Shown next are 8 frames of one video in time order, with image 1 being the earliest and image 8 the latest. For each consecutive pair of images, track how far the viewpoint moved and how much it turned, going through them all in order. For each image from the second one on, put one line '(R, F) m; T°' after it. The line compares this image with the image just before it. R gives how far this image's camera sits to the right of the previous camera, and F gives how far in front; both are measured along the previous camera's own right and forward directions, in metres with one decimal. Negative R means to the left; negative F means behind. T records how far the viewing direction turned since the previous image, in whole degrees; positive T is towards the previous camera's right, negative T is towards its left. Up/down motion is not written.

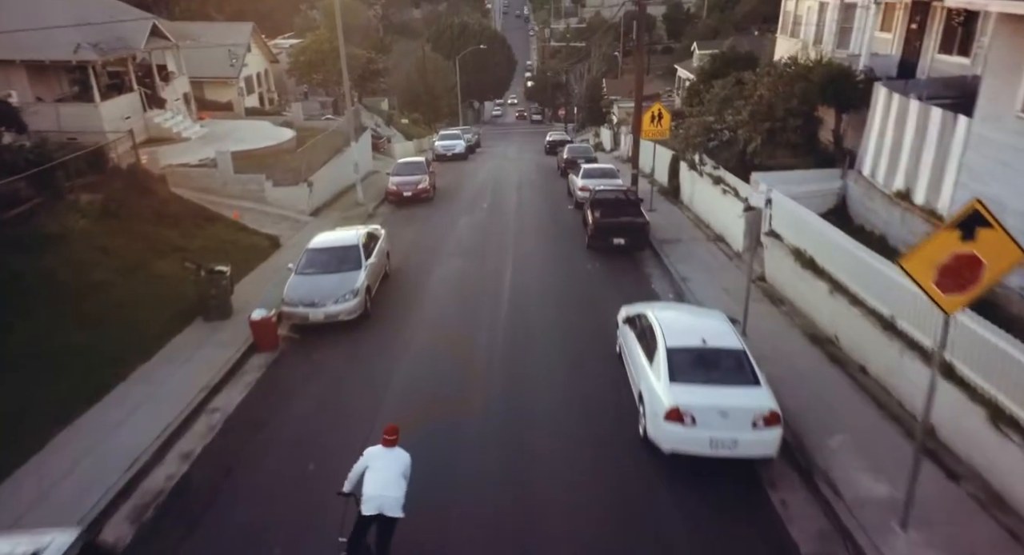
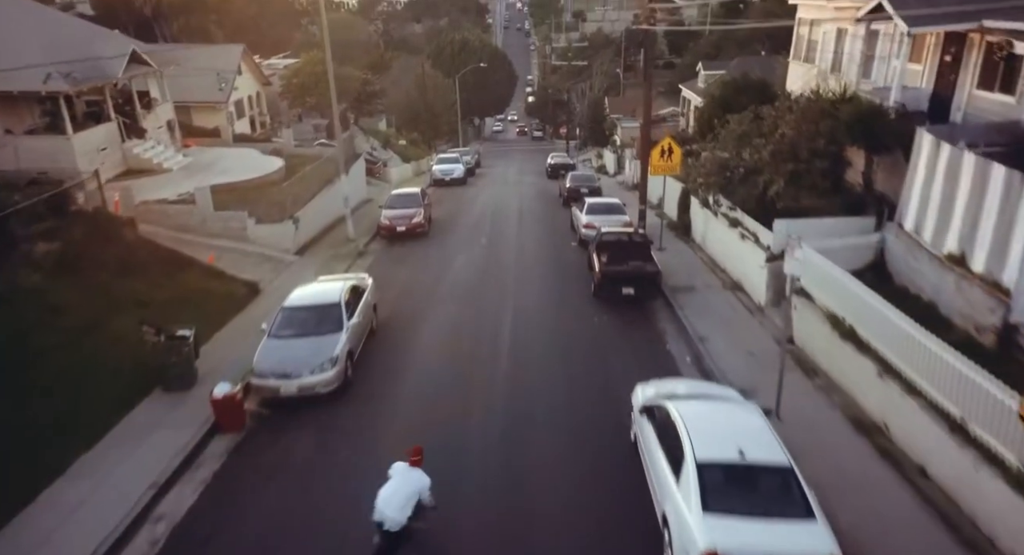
(0.0, +1.0) m; 0°
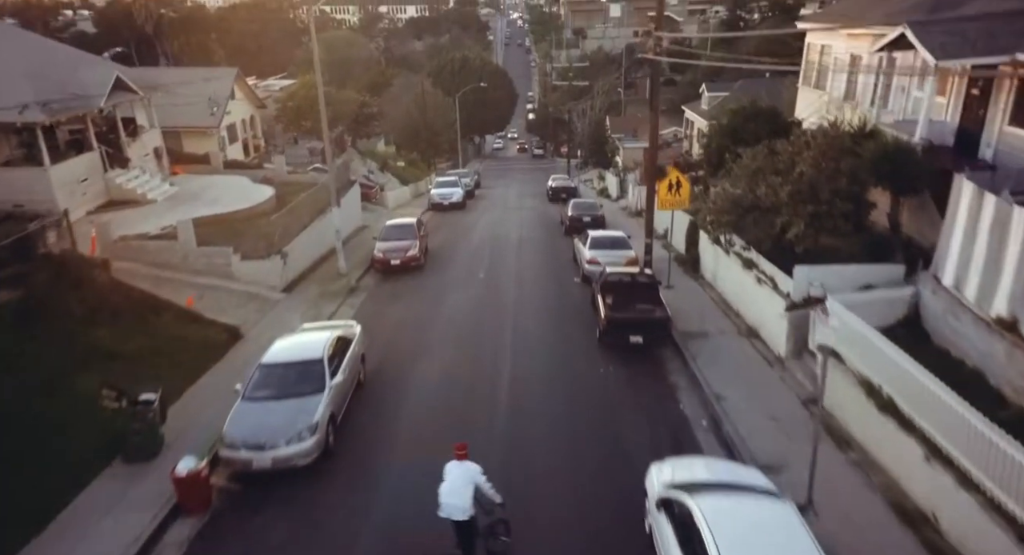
(0.0, +0.7) m; 0°
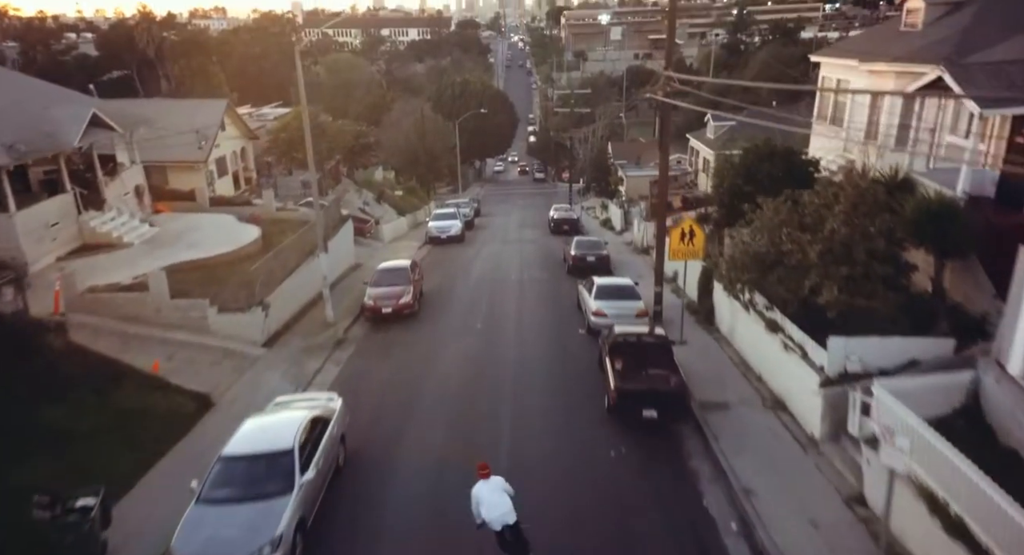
(0.0, +1.0) m; 0°
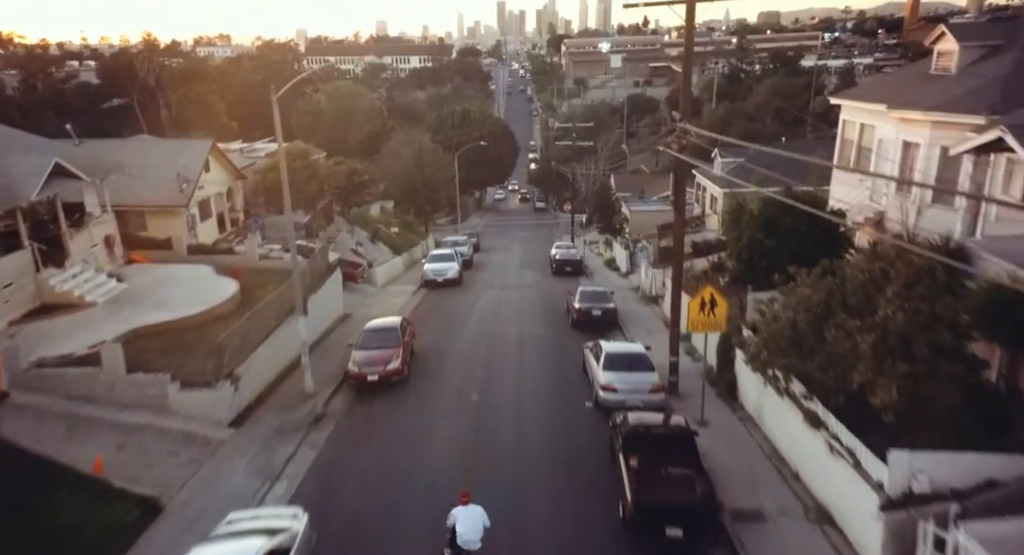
(0.0, +1.3) m; 0°
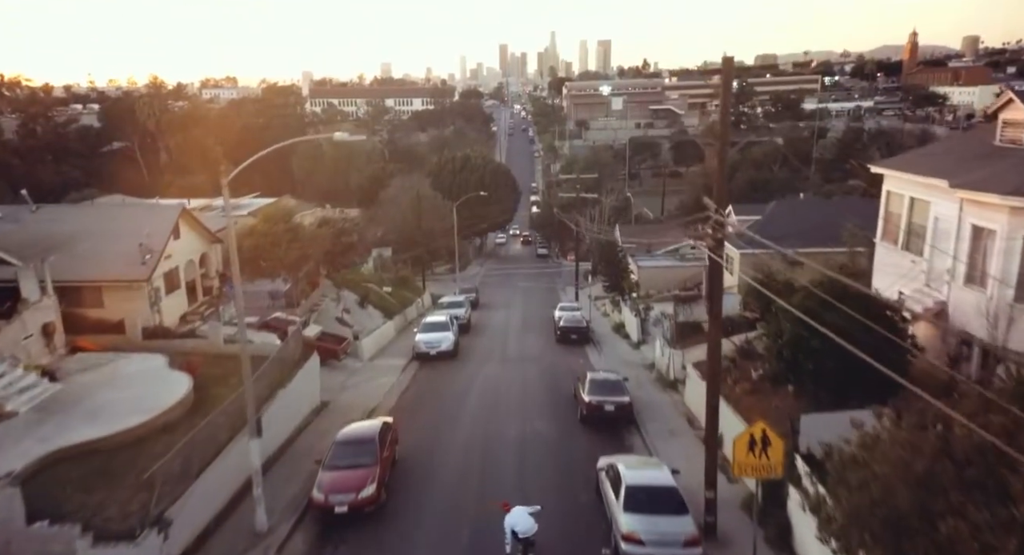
(0.0, +2.1) m; 0°
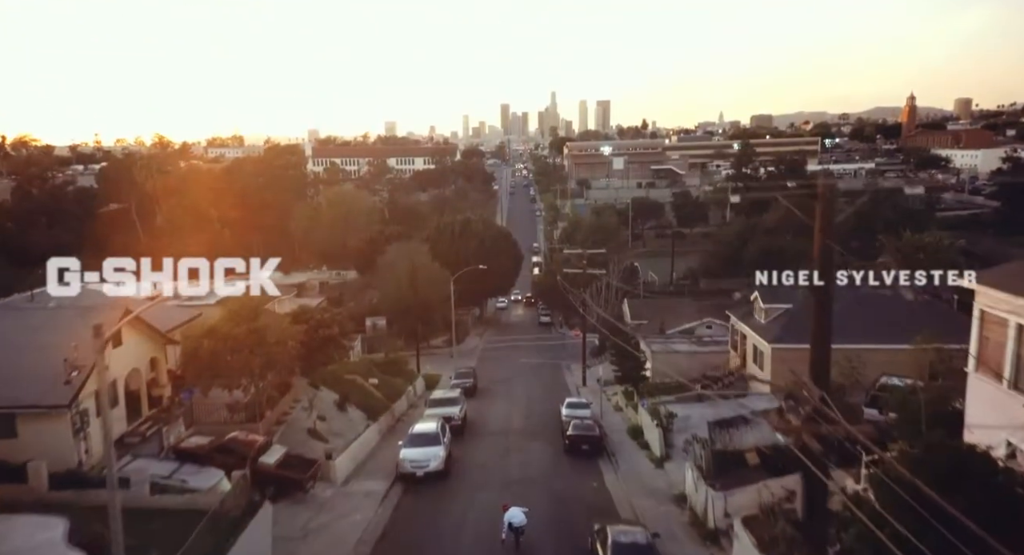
(0.0, +3.1) m; 0°
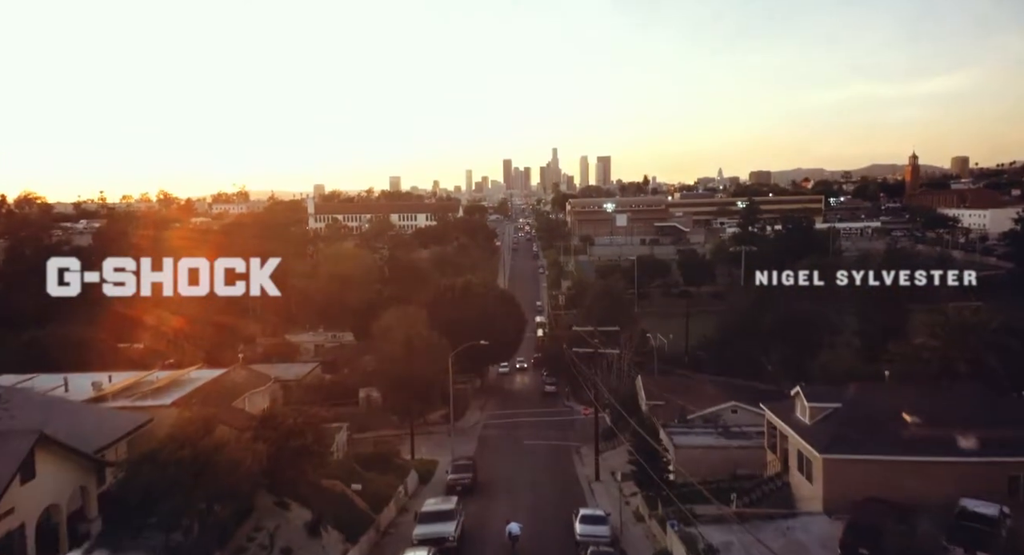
(-0.1, +3.2) m; 0°
